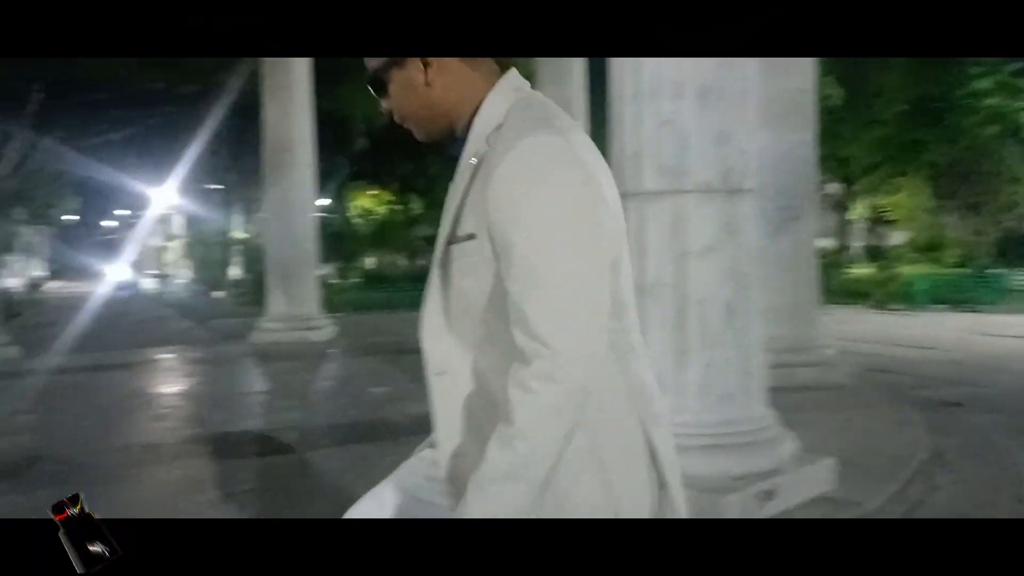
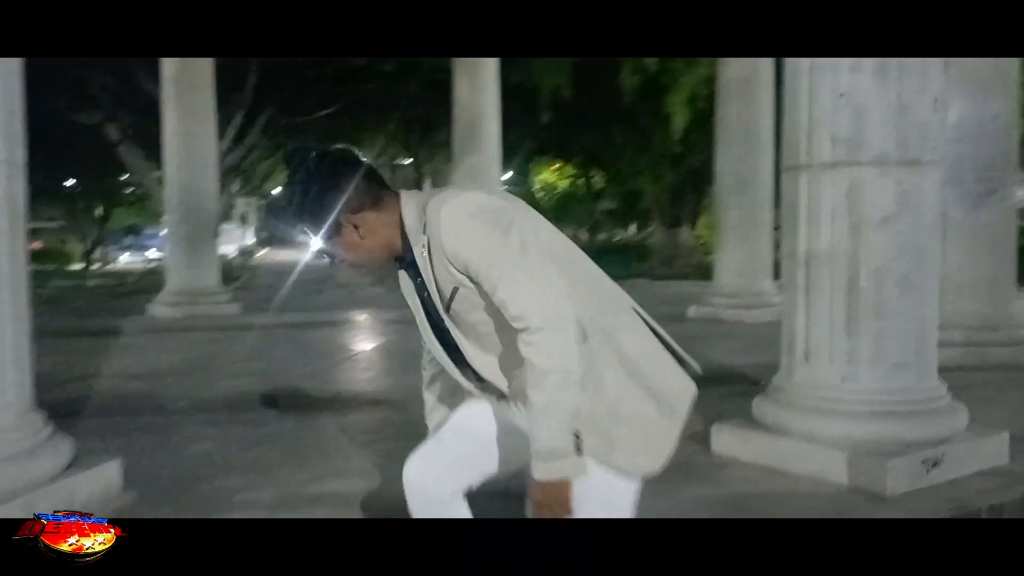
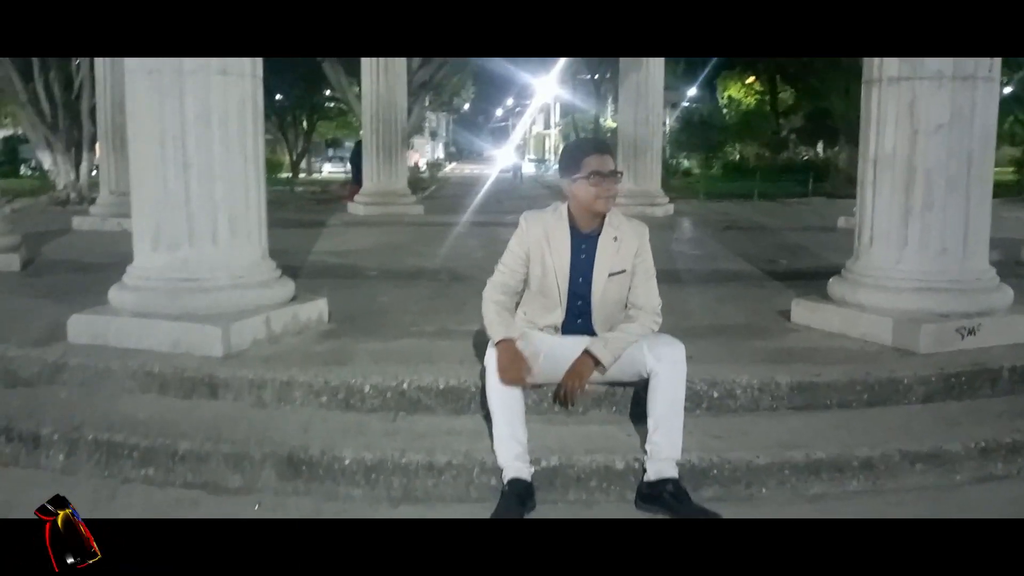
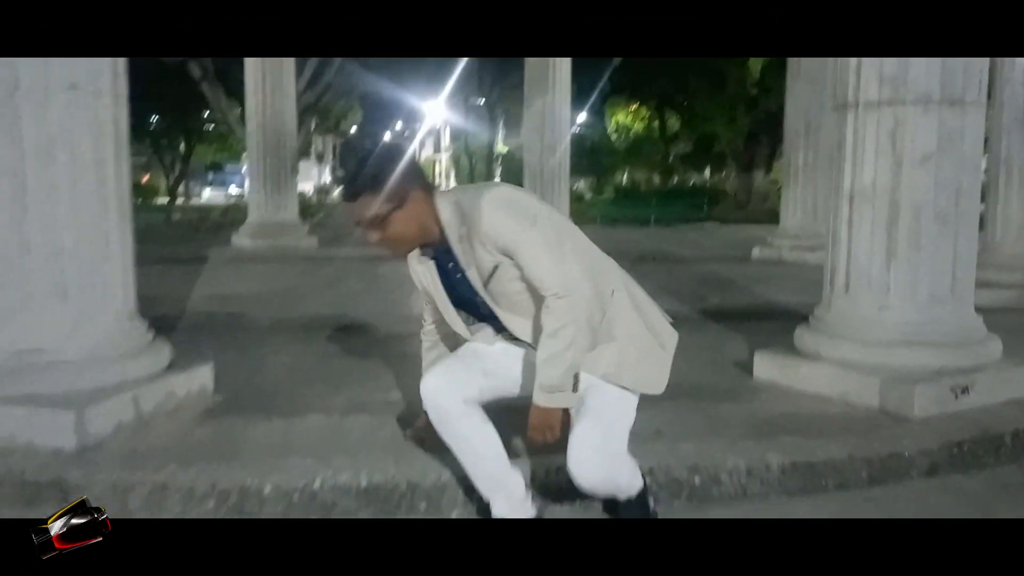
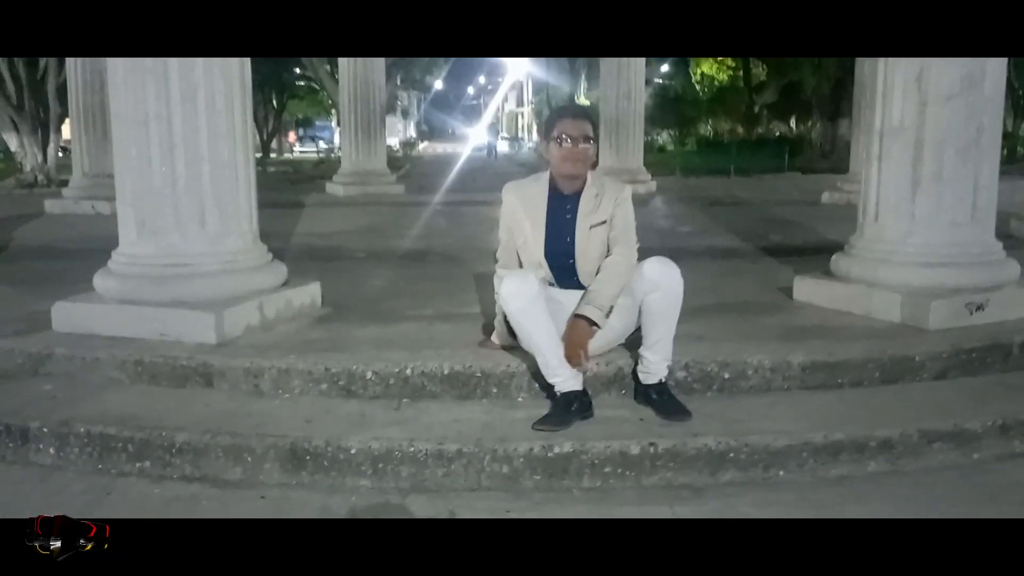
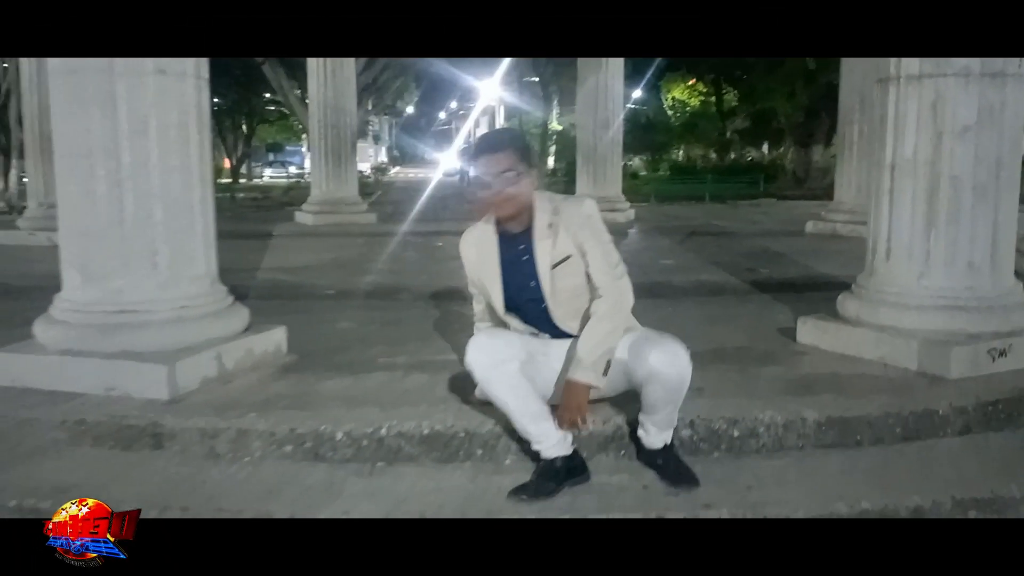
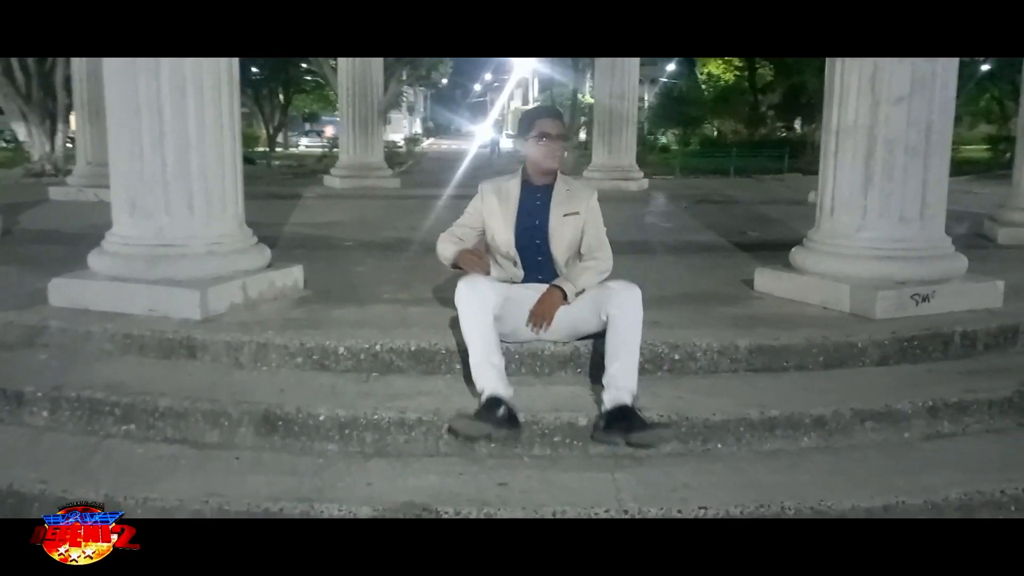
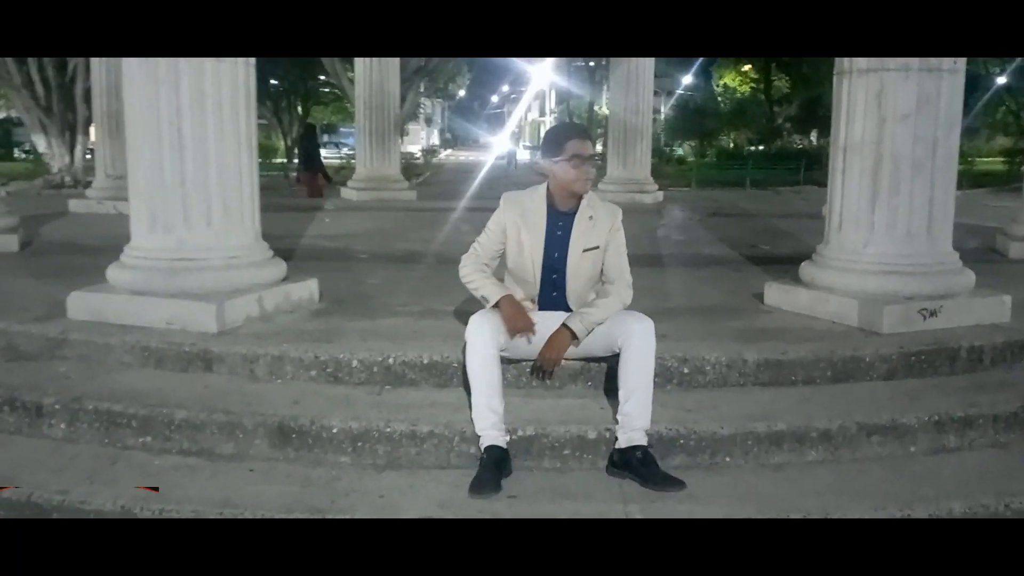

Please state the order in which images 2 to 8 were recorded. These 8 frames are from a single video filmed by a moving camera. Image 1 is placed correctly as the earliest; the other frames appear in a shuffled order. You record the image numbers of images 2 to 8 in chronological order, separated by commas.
2, 4, 6, 5, 7, 8, 3
